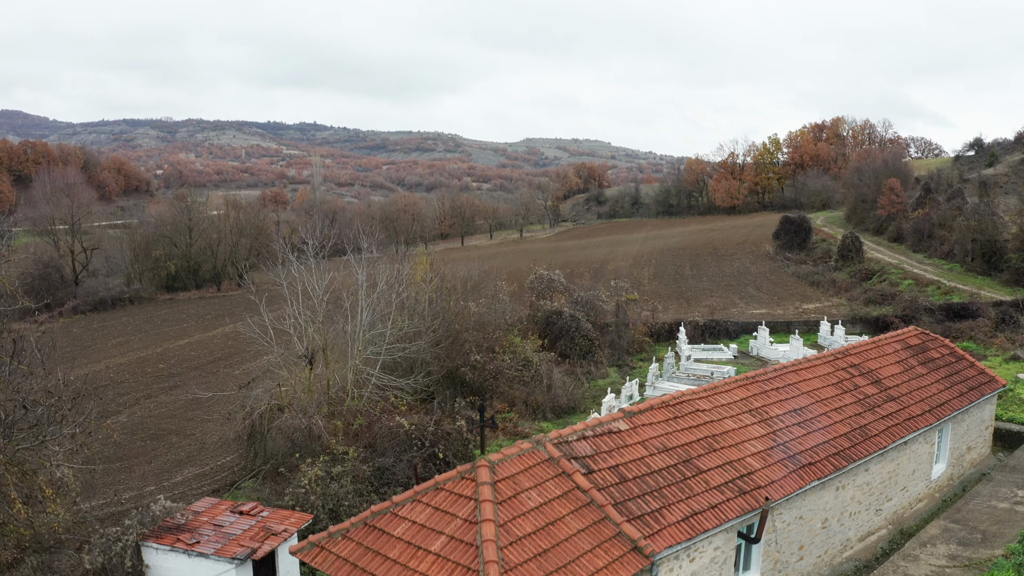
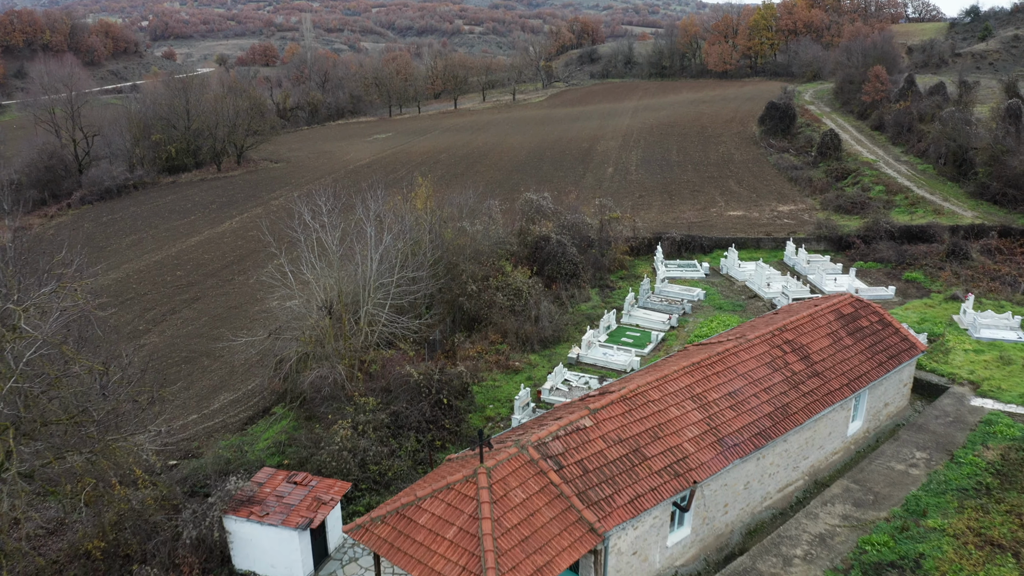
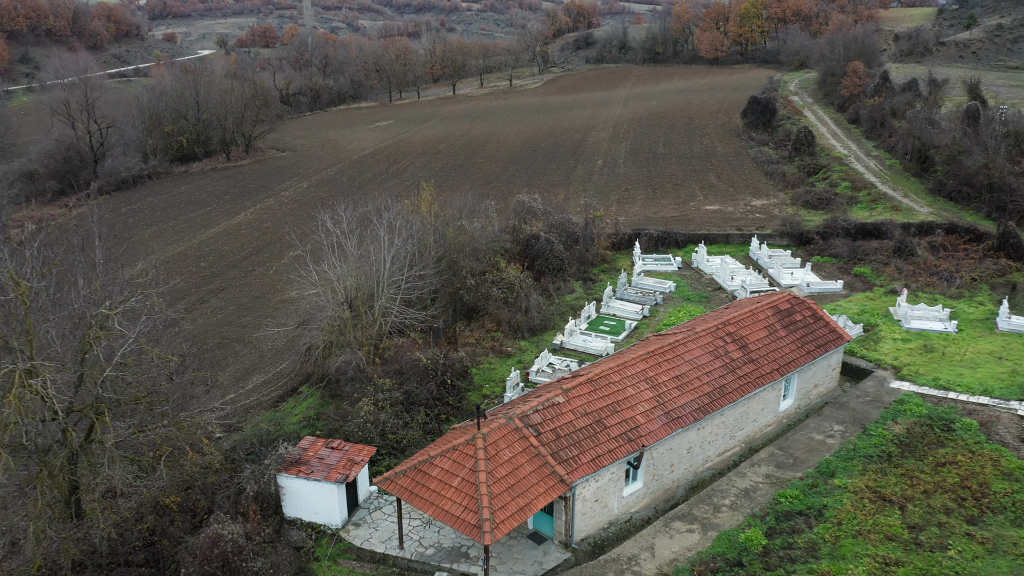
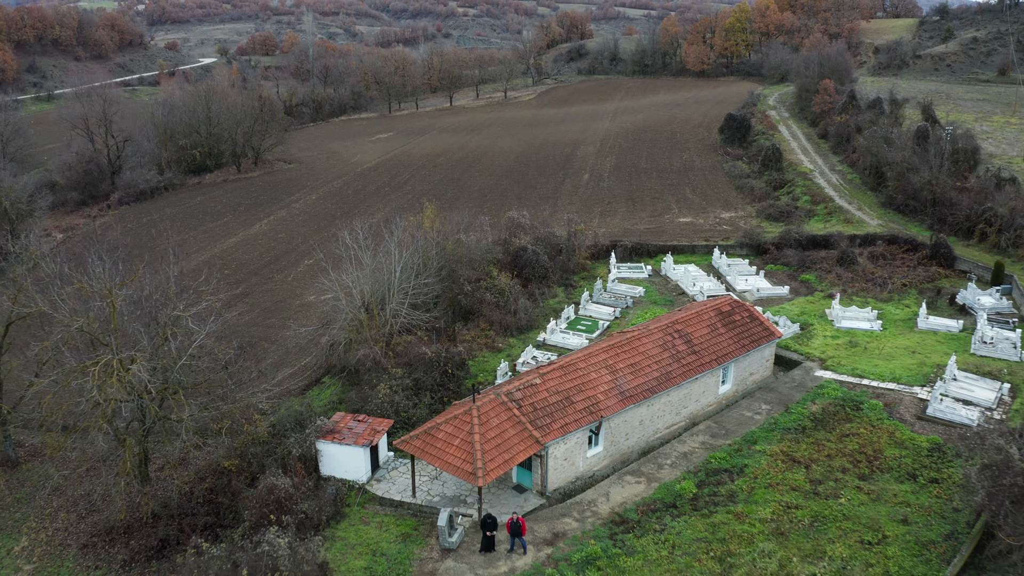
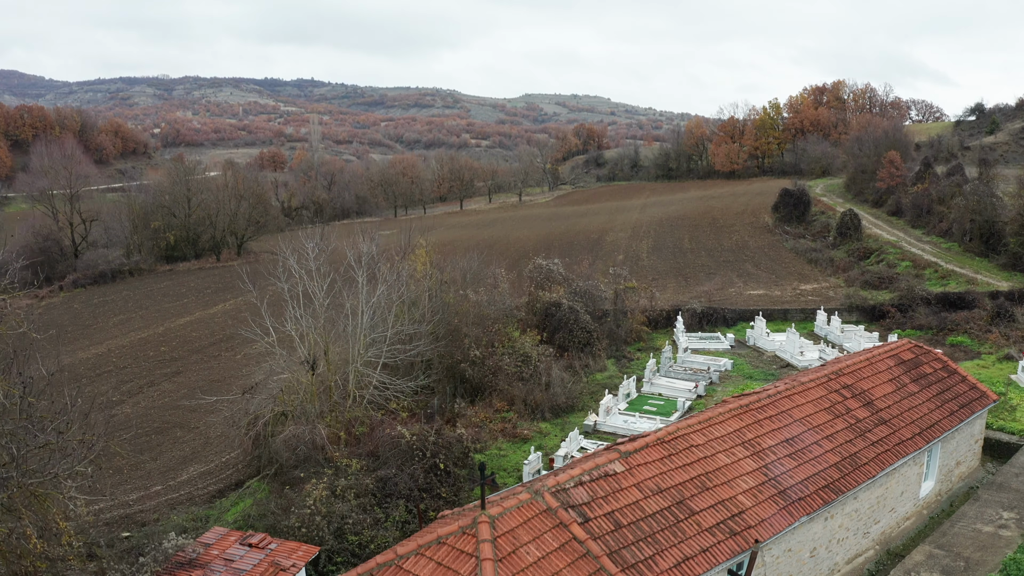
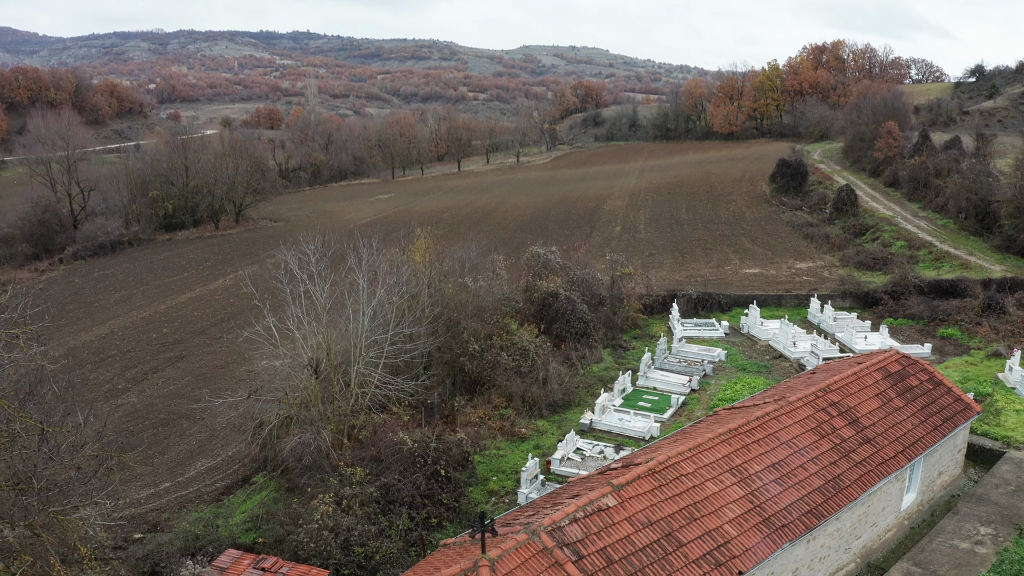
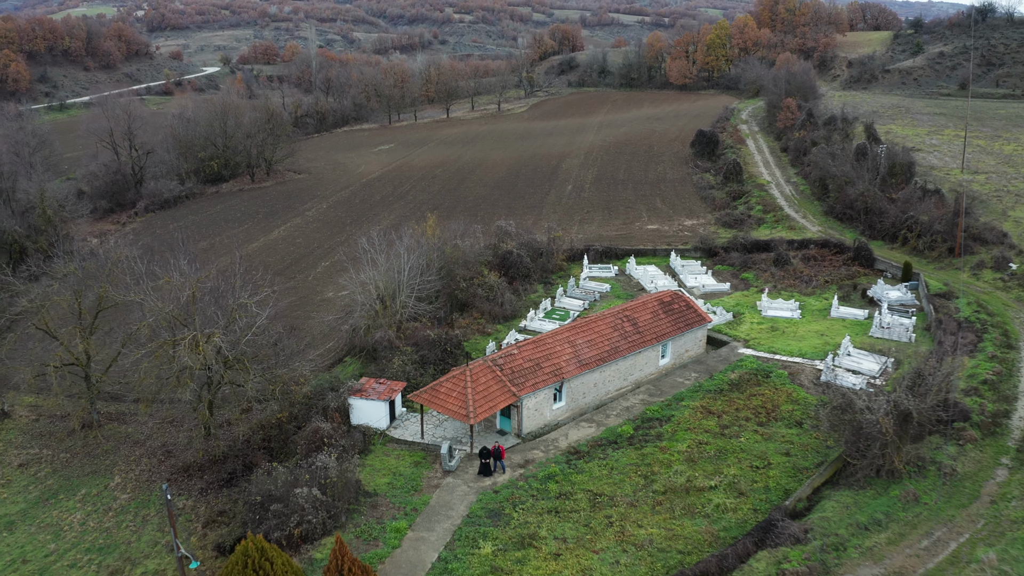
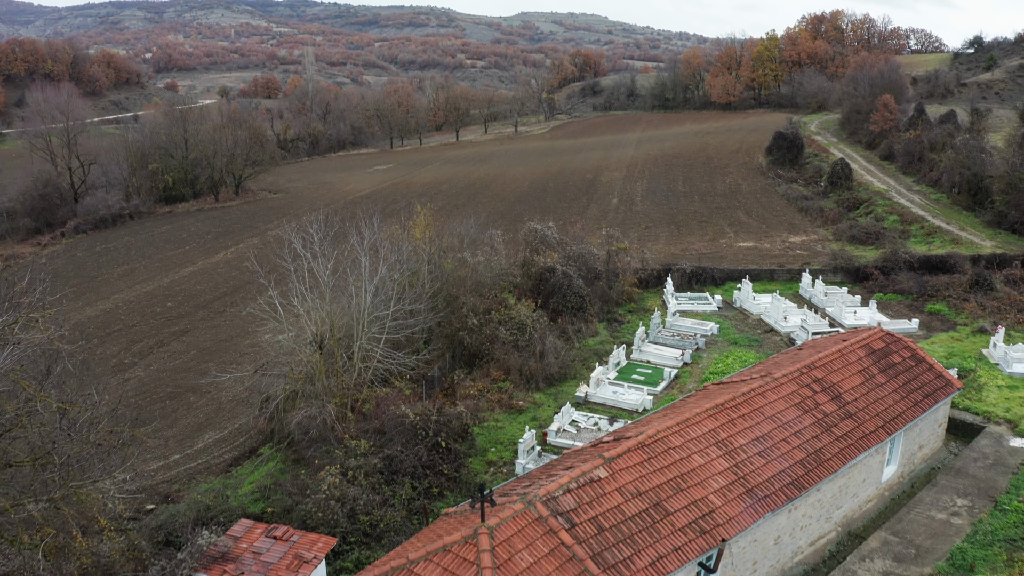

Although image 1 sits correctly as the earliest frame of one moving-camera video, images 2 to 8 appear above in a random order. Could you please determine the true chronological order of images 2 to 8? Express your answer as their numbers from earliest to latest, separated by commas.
5, 6, 8, 2, 3, 4, 7
